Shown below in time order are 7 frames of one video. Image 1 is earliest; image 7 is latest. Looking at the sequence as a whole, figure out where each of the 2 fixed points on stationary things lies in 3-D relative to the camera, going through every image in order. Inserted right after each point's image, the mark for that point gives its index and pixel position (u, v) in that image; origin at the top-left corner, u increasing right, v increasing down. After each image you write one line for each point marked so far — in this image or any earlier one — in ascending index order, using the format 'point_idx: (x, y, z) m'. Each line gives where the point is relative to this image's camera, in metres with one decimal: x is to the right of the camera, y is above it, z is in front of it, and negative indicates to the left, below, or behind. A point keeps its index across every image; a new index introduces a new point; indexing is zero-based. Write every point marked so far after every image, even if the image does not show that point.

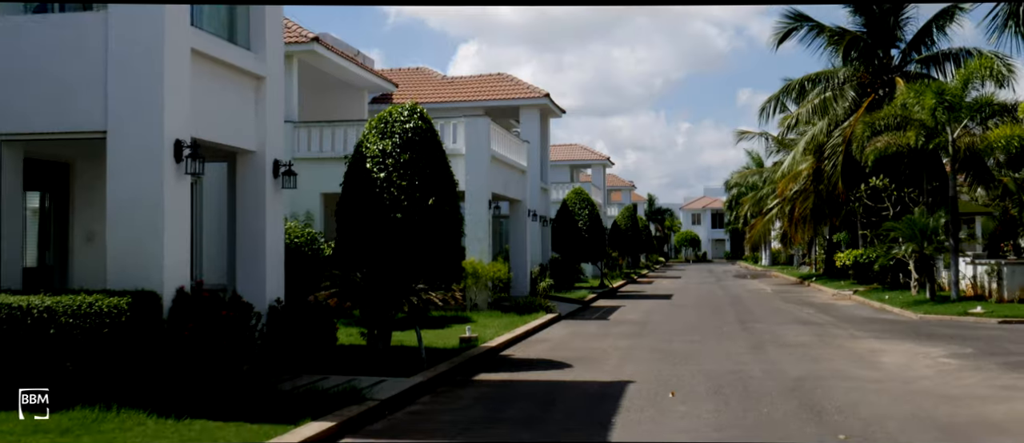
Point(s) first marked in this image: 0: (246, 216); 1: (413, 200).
0: (-3.4, +0.1, +13.8) m
1: (-1.4, +0.3, +15.5) m
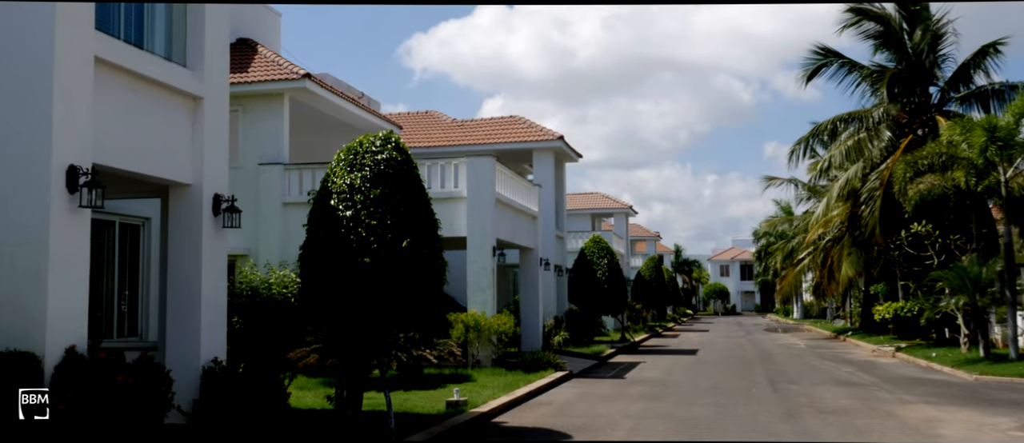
0: (-3.6, -0.4, +11.7) m
1: (-1.6, -0.2, +13.3) m
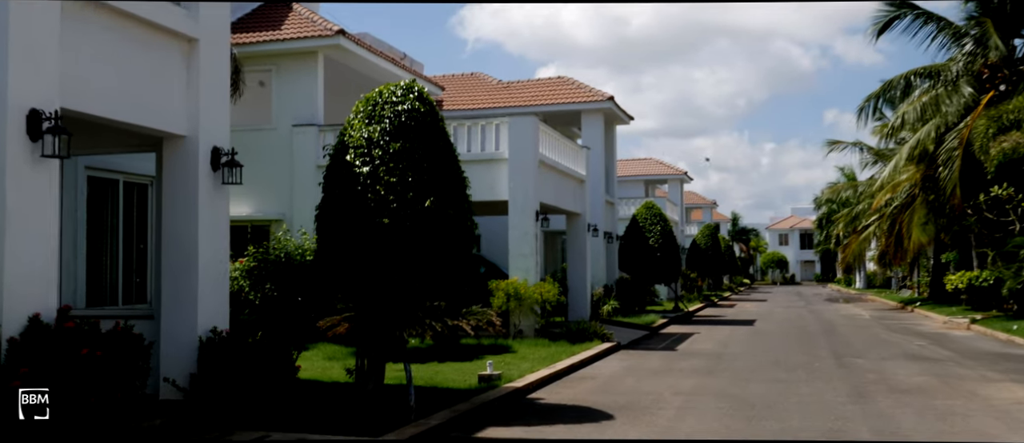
0: (-3.3, 0.0, +10.6) m
1: (-1.2, +0.2, +12.0) m
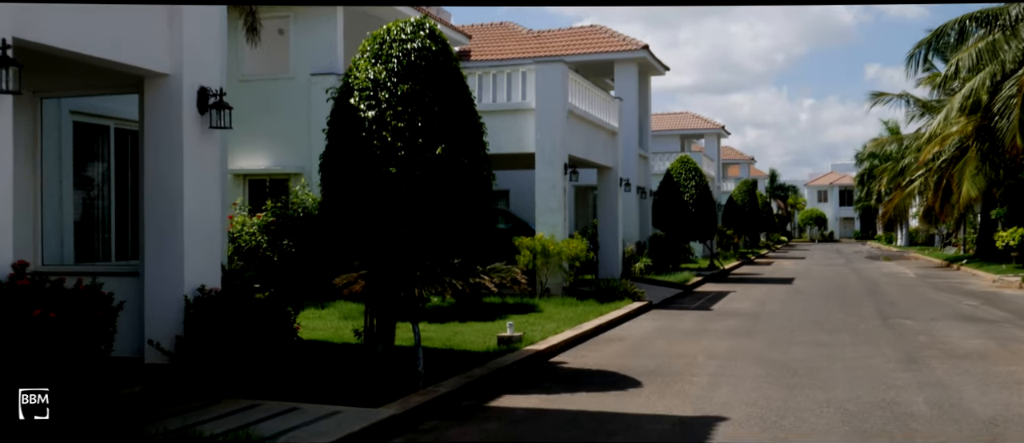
0: (-3.2, +0.5, +9.7) m
1: (-1.0, +0.8, +11.0) m
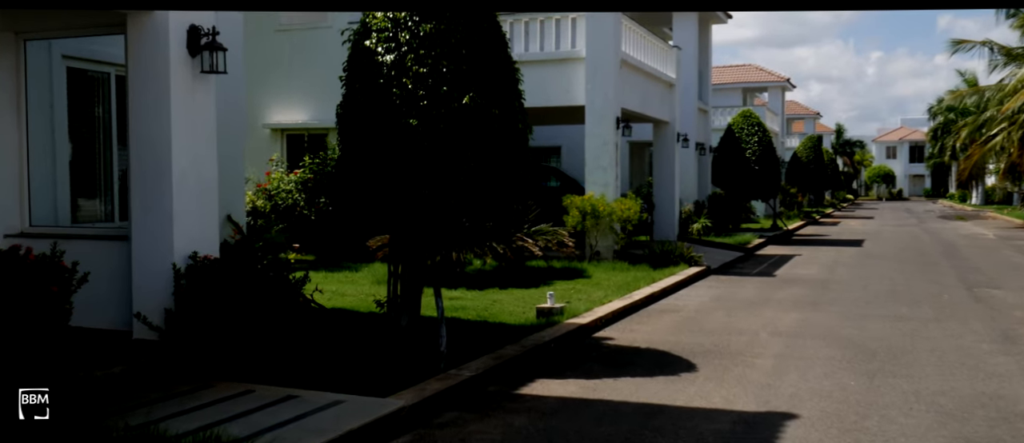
0: (-2.9, +0.8, +8.5) m
1: (-0.7, +1.1, +9.7) m
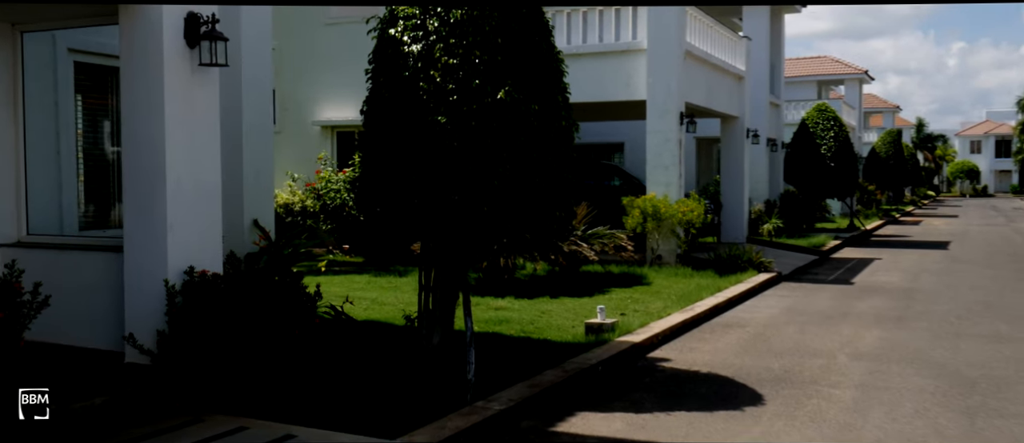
0: (-2.7, +0.8, +7.6) m
1: (-0.3, +1.1, +8.7) m
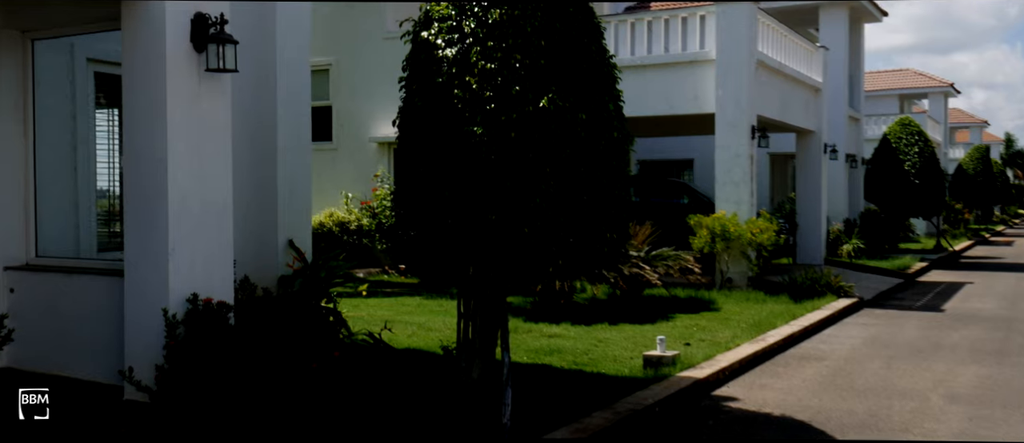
0: (-2.4, +0.6, +6.8) m
1: (0.0, +0.9, +7.8) m
